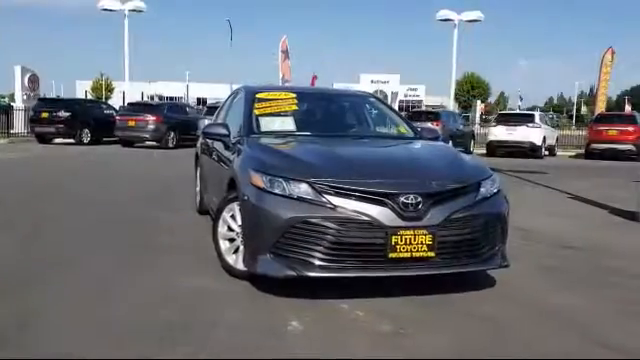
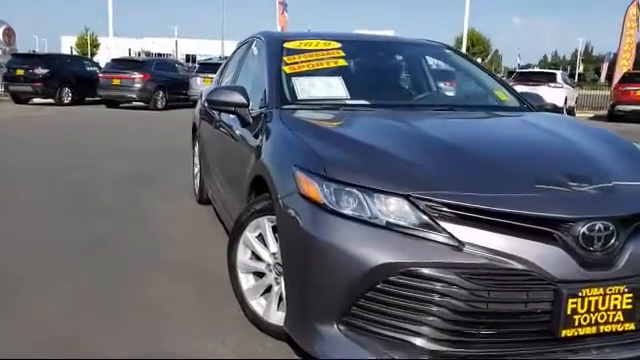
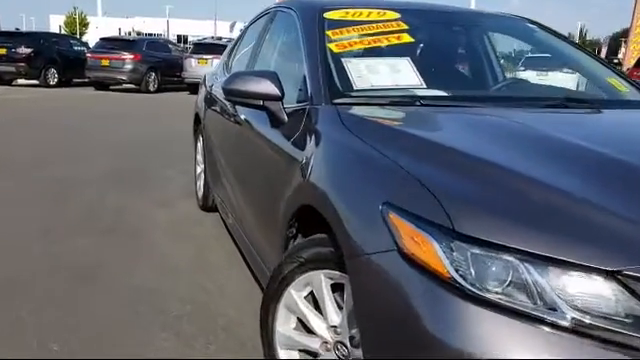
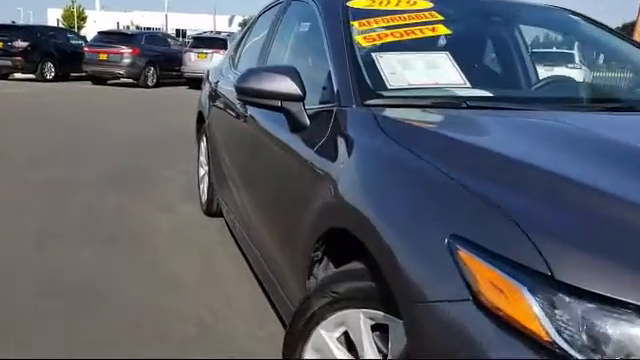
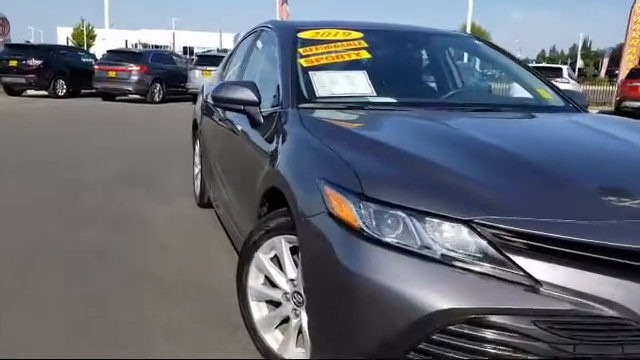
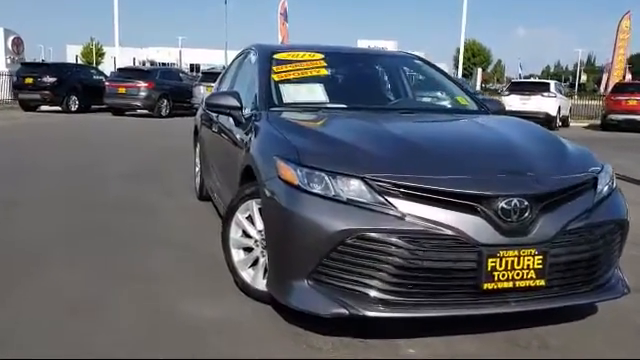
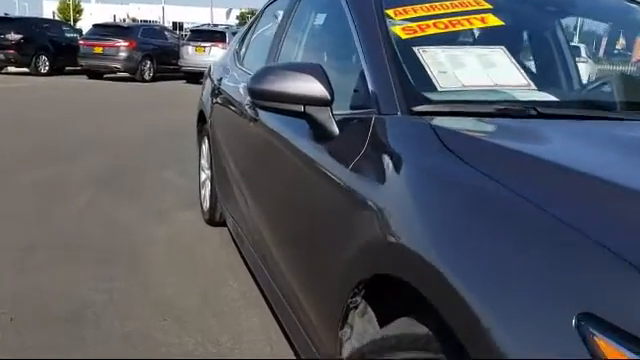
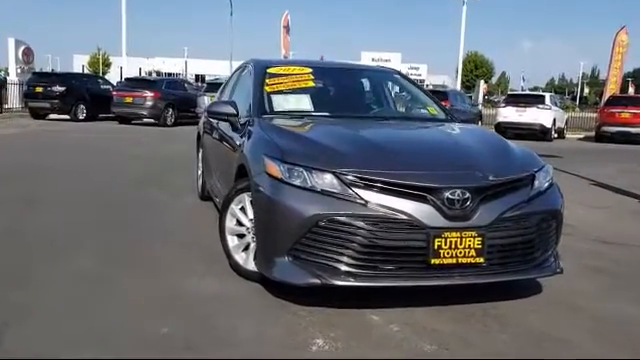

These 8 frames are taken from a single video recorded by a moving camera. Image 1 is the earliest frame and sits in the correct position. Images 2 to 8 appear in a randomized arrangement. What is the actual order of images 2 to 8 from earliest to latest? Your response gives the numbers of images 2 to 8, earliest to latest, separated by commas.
8, 6, 2, 5, 3, 4, 7
